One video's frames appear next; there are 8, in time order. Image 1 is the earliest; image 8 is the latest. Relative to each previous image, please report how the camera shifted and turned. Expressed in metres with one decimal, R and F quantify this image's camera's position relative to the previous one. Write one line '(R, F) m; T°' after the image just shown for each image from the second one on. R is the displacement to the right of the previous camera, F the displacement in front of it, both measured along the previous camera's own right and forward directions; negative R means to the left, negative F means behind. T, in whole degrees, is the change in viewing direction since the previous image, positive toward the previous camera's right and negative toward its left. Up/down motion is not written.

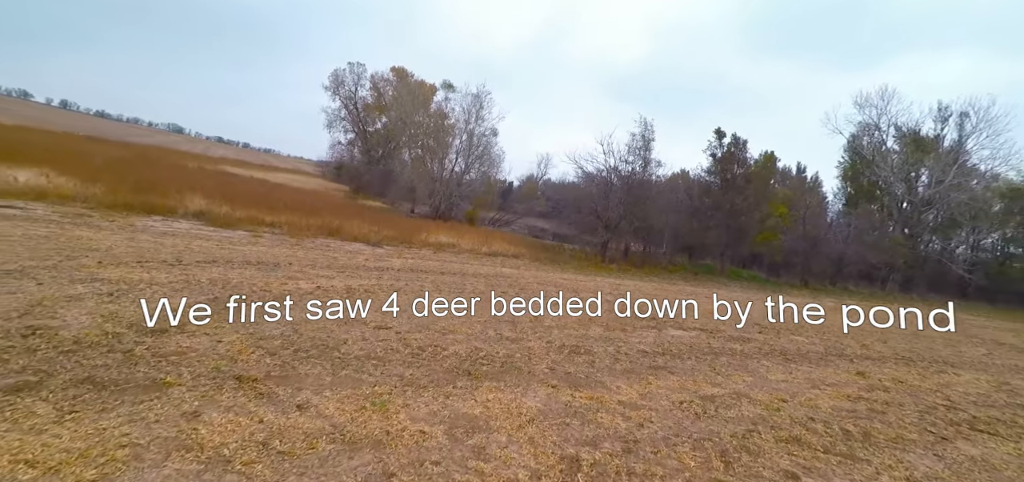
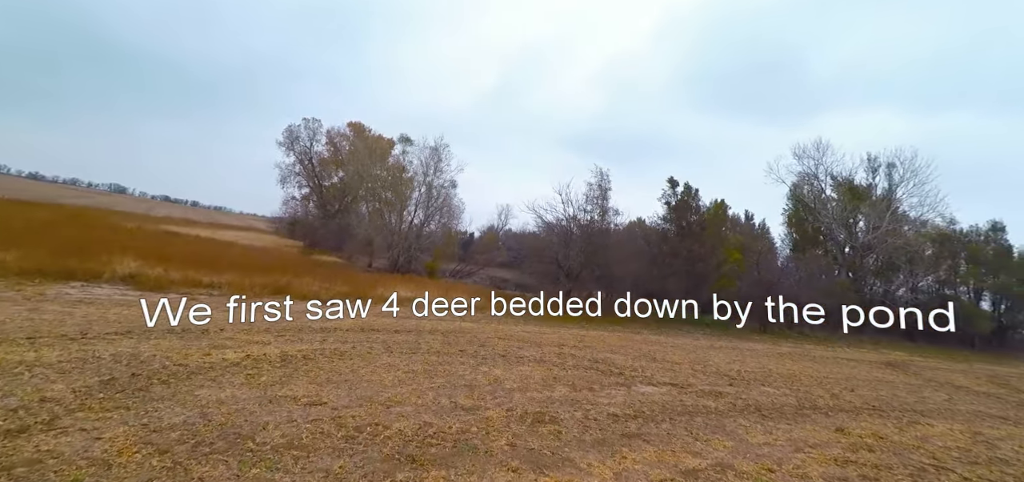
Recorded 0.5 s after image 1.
(+0.1, +0.5) m; +5°
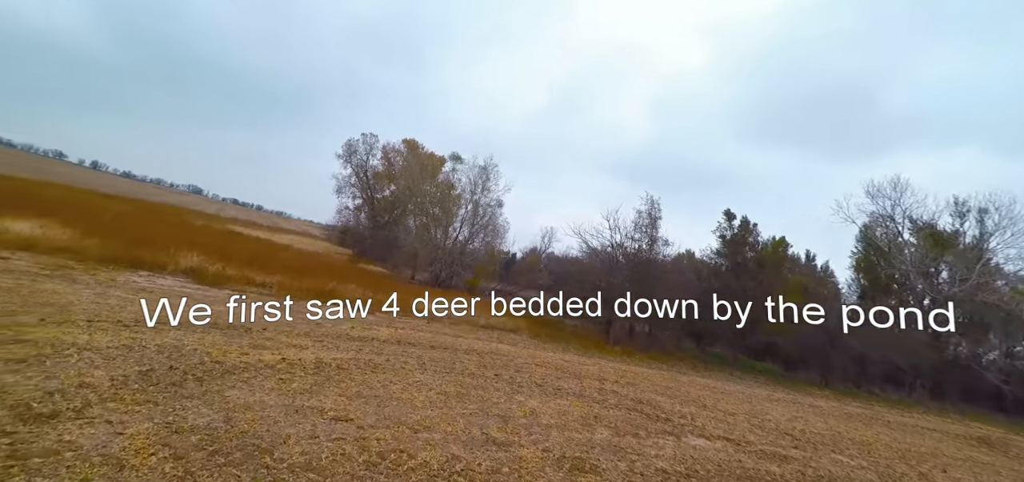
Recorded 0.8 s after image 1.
(-0.1, +0.3) m; -5°
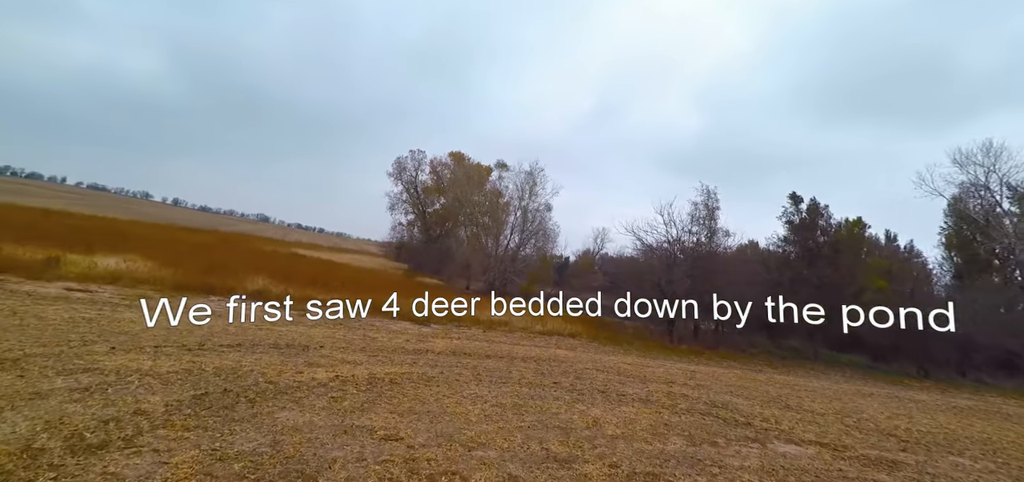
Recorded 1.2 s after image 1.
(0.0, +0.4) m; -6°
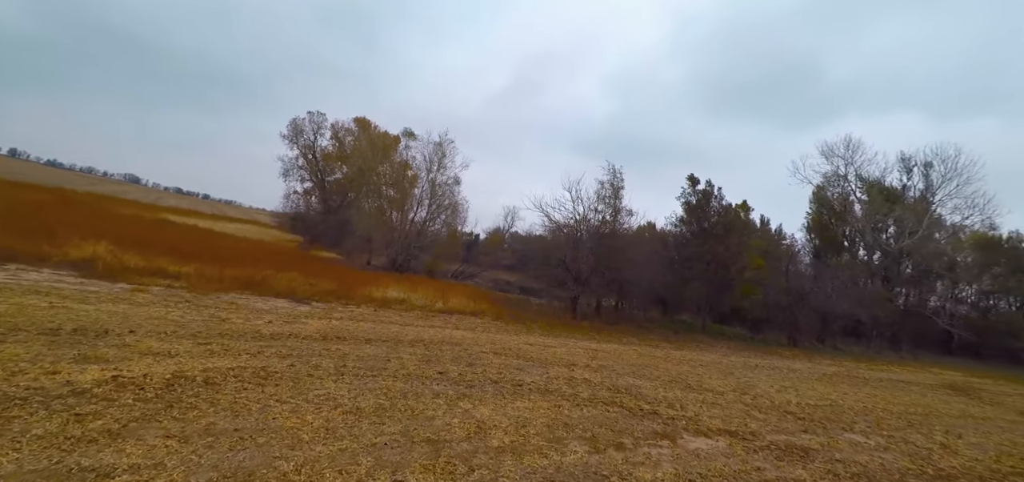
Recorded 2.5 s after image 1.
(+0.4, +1.4) m; +11°
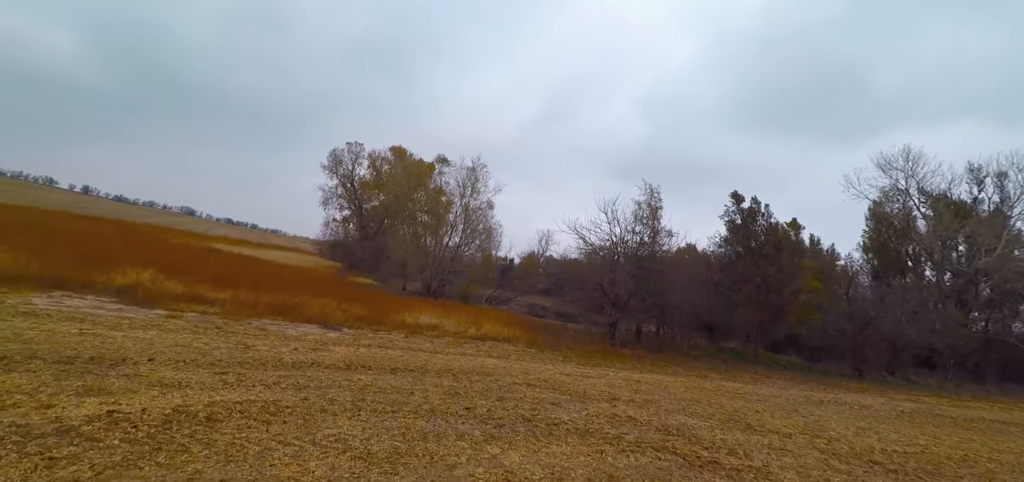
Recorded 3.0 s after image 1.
(0.0, +0.6) m; -4°
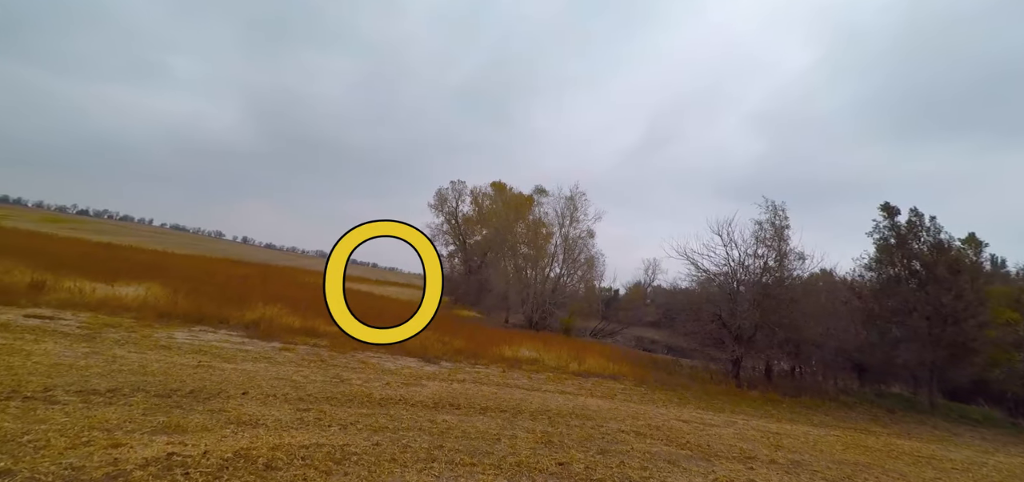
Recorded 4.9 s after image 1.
(+0.1, +0.9) m; -12°
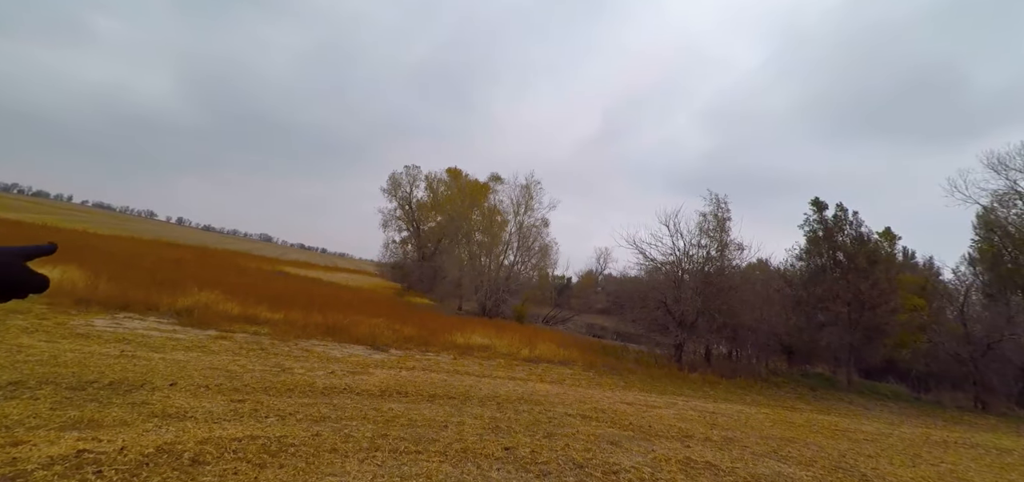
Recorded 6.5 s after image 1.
(+0.1, +0.1) m; +5°
